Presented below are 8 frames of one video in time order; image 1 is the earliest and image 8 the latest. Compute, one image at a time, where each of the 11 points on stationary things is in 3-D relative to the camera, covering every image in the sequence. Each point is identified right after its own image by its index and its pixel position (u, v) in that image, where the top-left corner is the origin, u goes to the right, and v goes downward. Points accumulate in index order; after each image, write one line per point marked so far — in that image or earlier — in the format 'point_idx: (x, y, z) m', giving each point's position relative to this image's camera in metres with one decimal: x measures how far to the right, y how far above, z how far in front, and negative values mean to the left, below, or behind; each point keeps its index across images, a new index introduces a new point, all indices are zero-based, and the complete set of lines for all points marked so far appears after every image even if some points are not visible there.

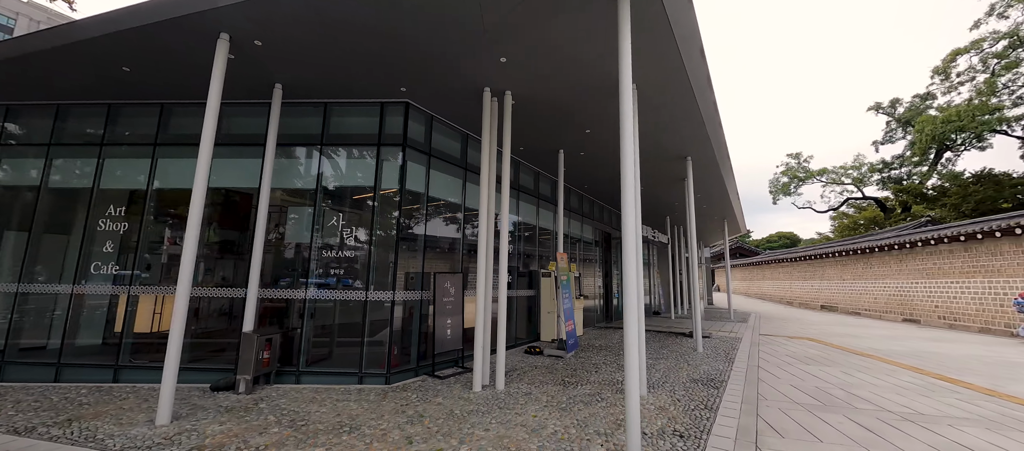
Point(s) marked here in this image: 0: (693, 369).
0: (+3.1, -2.4, +6.3) m
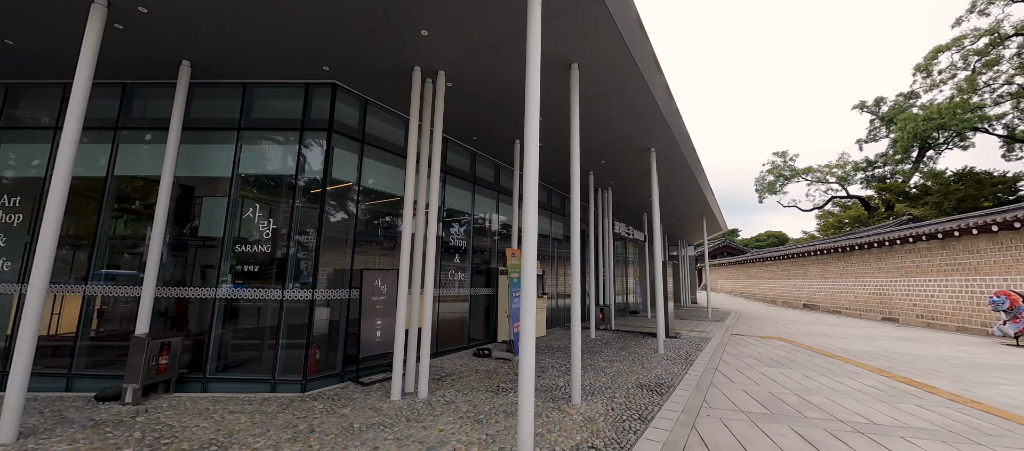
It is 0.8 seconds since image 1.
0: (+2.1, -2.3, +5.9) m
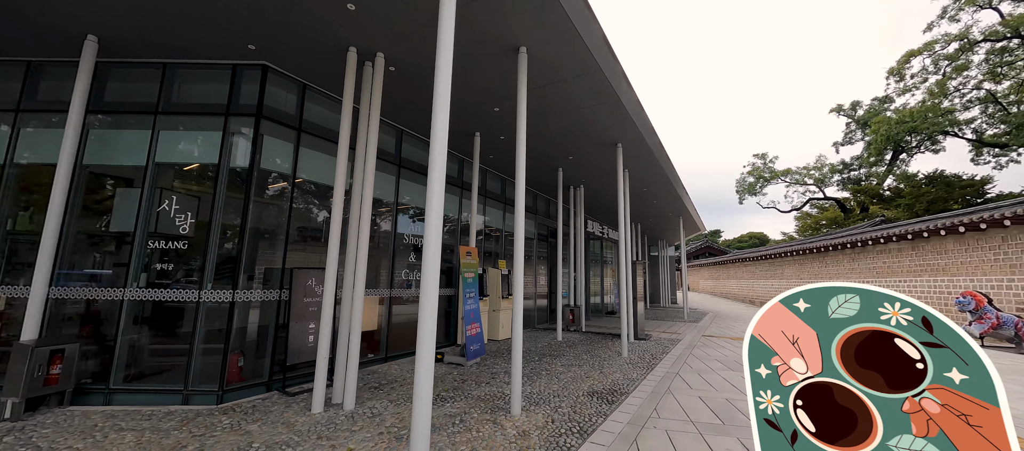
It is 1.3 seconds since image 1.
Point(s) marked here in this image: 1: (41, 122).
0: (+1.4, -2.3, +5.5) m
1: (-6.6, +1.5, +5.2) m
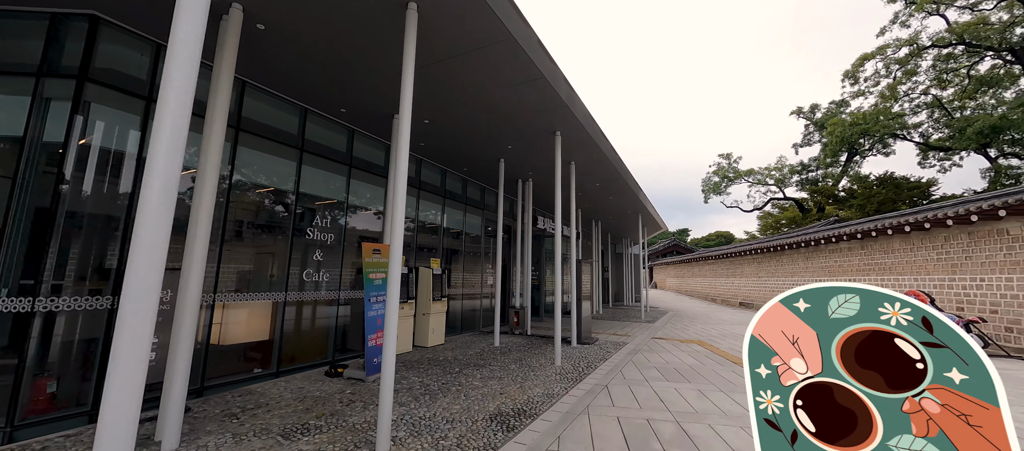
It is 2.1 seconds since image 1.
0: (+0.1, -2.2, +4.9) m
1: (-7.8, +1.6, +4.0) m
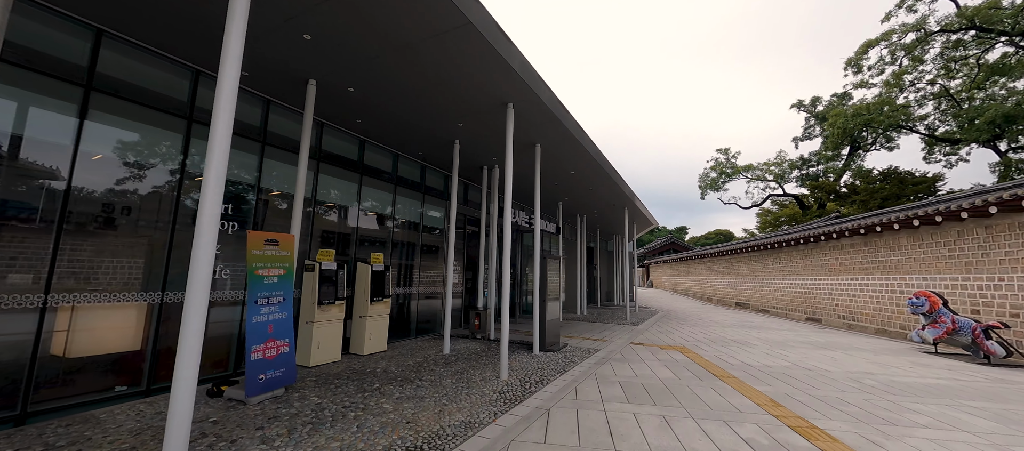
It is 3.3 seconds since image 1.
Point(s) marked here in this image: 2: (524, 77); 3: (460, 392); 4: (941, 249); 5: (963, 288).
0: (-0.8, -2.0, +3.8) m
1: (-8.7, +1.8, +2.9) m
2: (+0.3, +2.2, +5.6) m
3: (-0.6, -2.1, +4.7) m
4: (+11.6, -0.6, +9.9) m
5: (+11.4, -1.6, +9.3) m
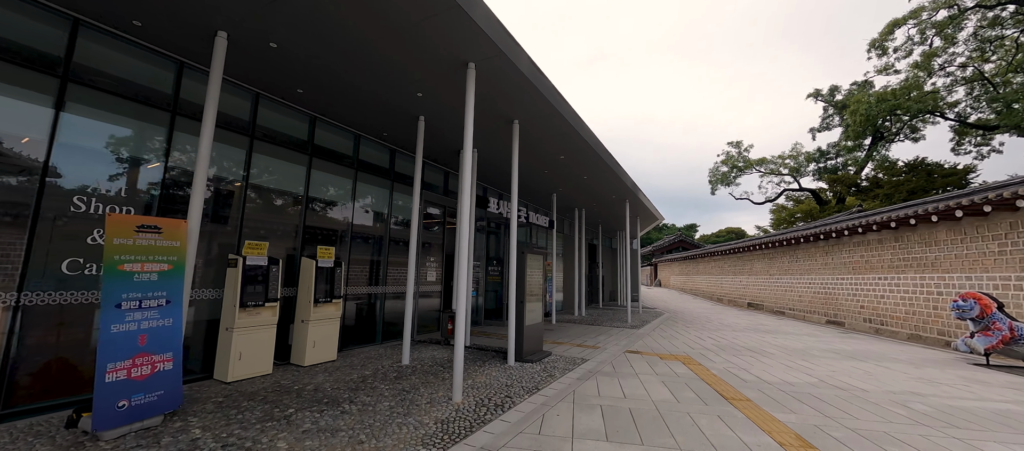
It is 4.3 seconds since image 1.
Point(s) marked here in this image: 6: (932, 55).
0: (-1.4, -1.9, +2.8) m
1: (-9.3, +1.9, +2.1) m
2: (-0.2, +2.4, +4.5) m
3: (-1.2, -2.0, +3.7) m
4: (+11.2, -0.4, +8.6) m
5: (+11.0, -1.4, +8.0) m
6: (+20.6, +8.3, +18.0) m
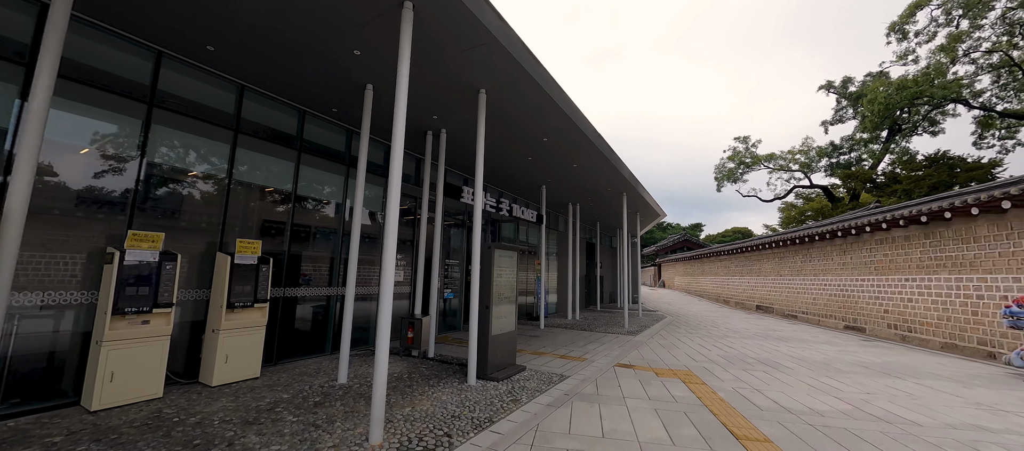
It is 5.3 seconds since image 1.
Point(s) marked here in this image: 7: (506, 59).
0: (-2.0, -1.7, +1.7) m
1: (-9.9, +2.1, +1.1) m
2: (-0.8, +2.6, +3.5) m
3: (-1.7, -1.8, +2.6) m
4: (+10.7, -0.3, +7.4) m
5: (+10.5, -1.2, +6.7) m
6: (+20.2, +8.4, +16.6) m
7: (0.0, +2.2, +5.1) m
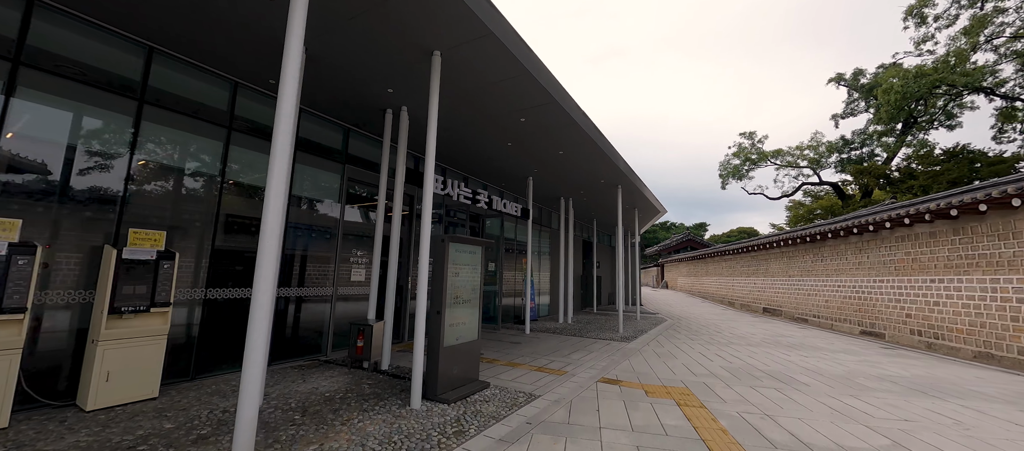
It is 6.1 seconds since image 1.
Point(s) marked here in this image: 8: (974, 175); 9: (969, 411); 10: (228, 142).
0: (-2.5, -1.6, +0.8) m
1: (-10.4, +2.3, +0.3) m
2: (-1.3, +2.7, +2.5) m
3: (-2.3, -1.7, +1.7) m
4: (+10.2, -0.1, +6.3) m
5: (+10.0, -1.1, +5.7) m
6: (+19.8, +8.5, +15.5) m
7: (-0.5, +2.4, +4.2) m
8: (+21.0, +2.3, +16.6) m
9: (+5.7, -2.3, +4.6) m
10: (-4.2, +1.2, +5.6) m
